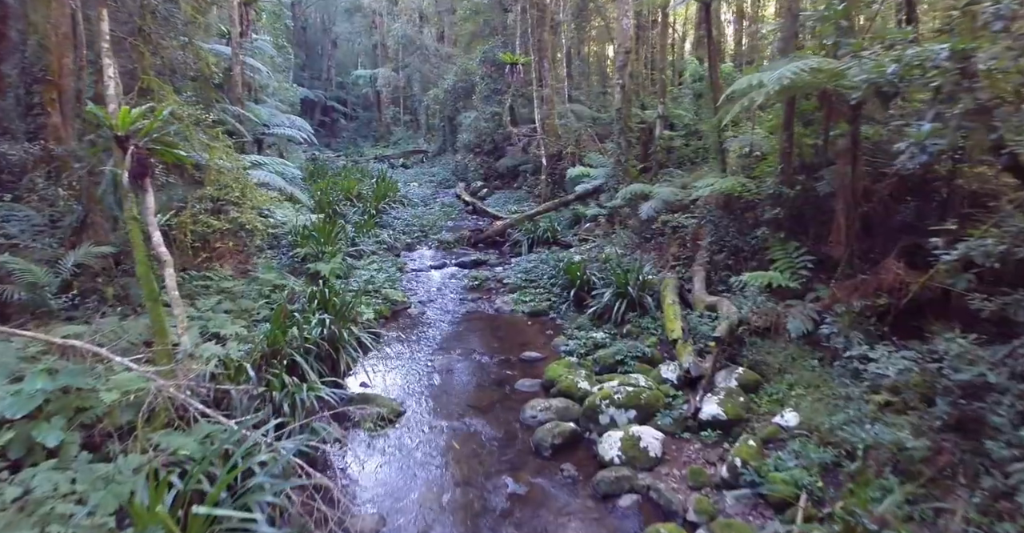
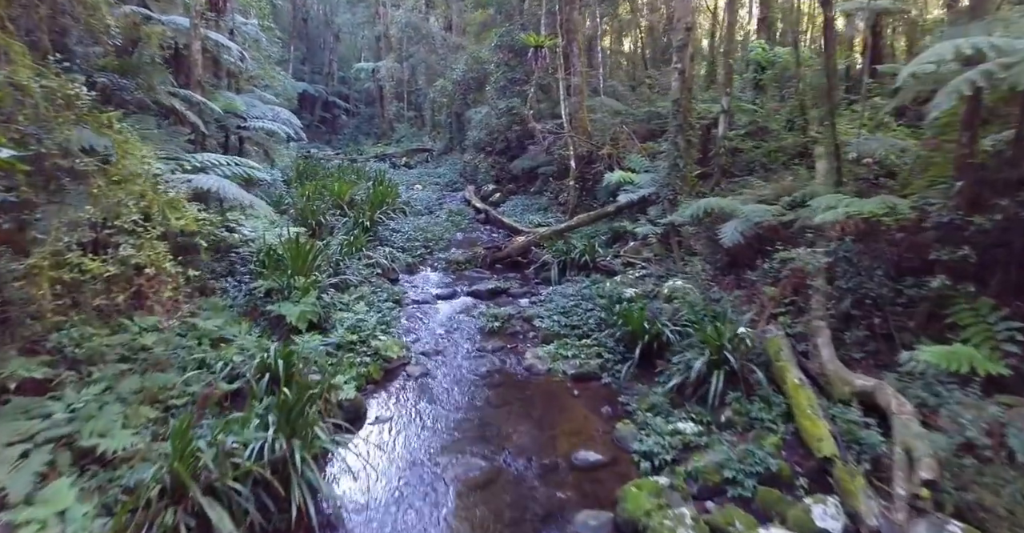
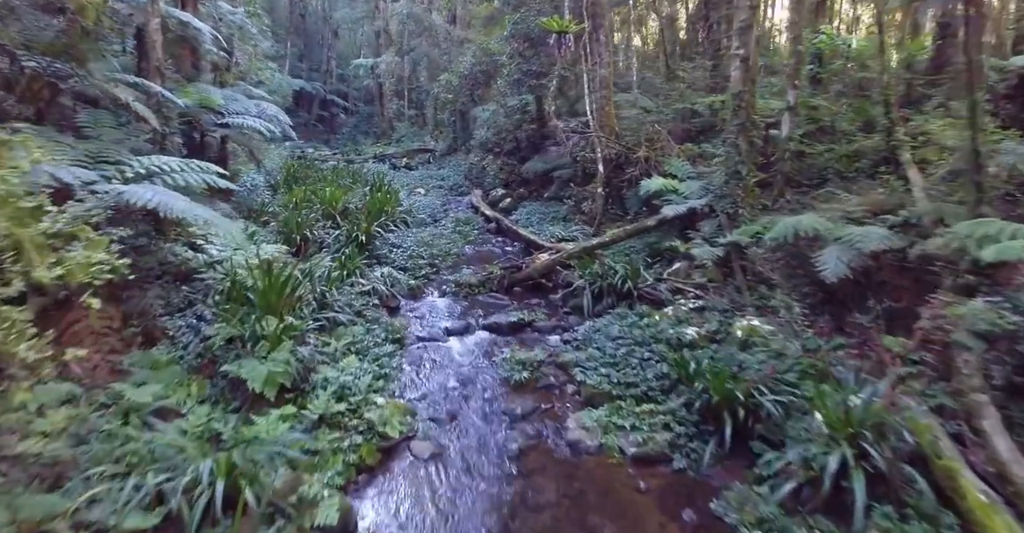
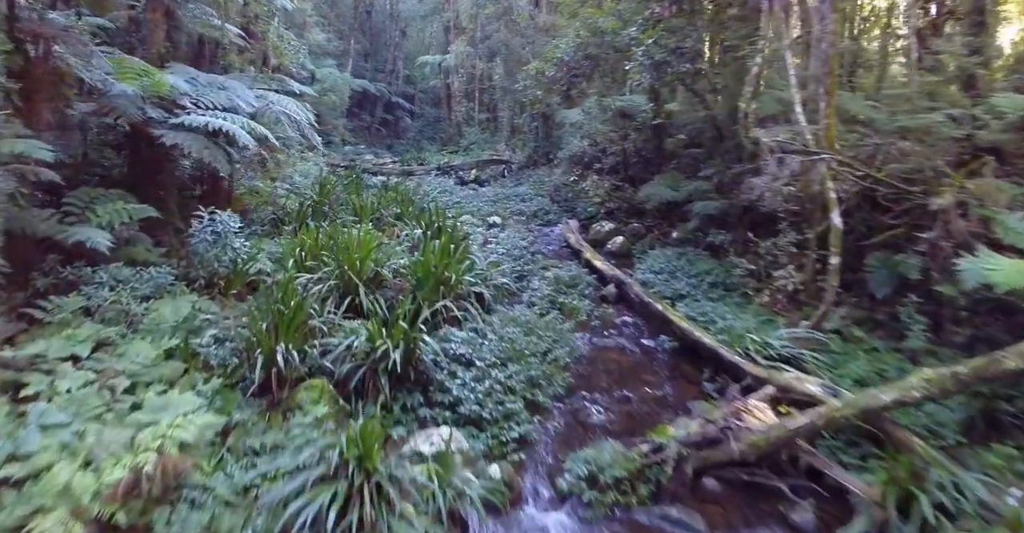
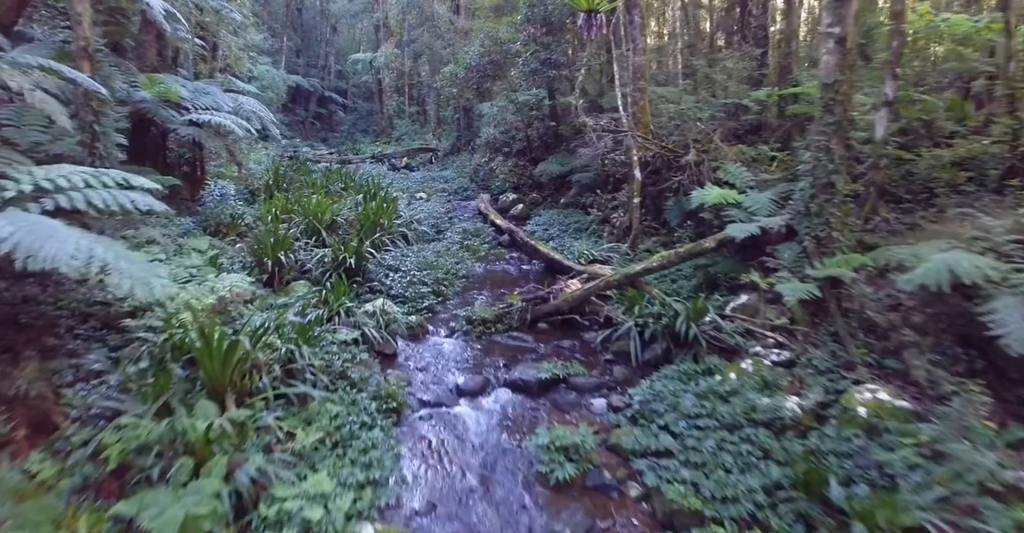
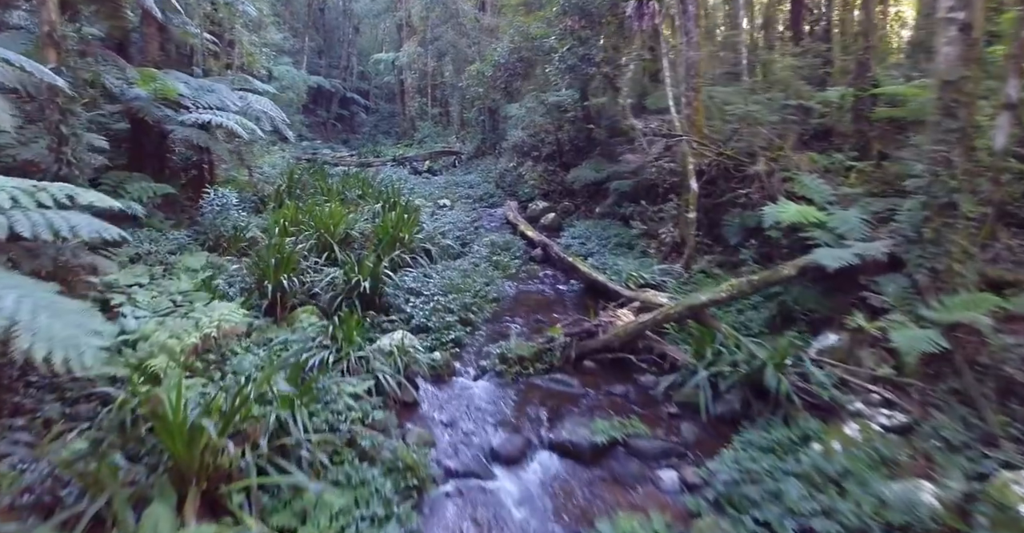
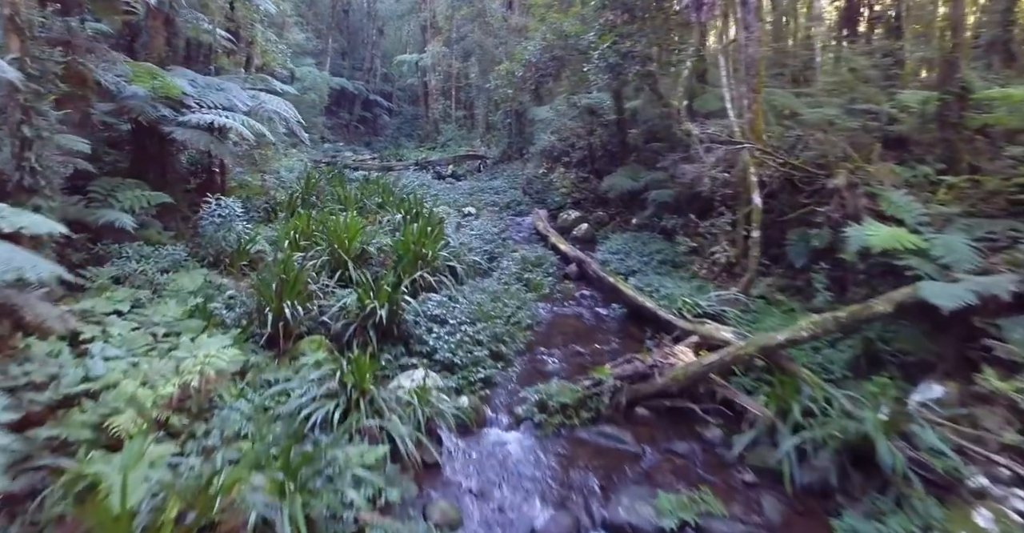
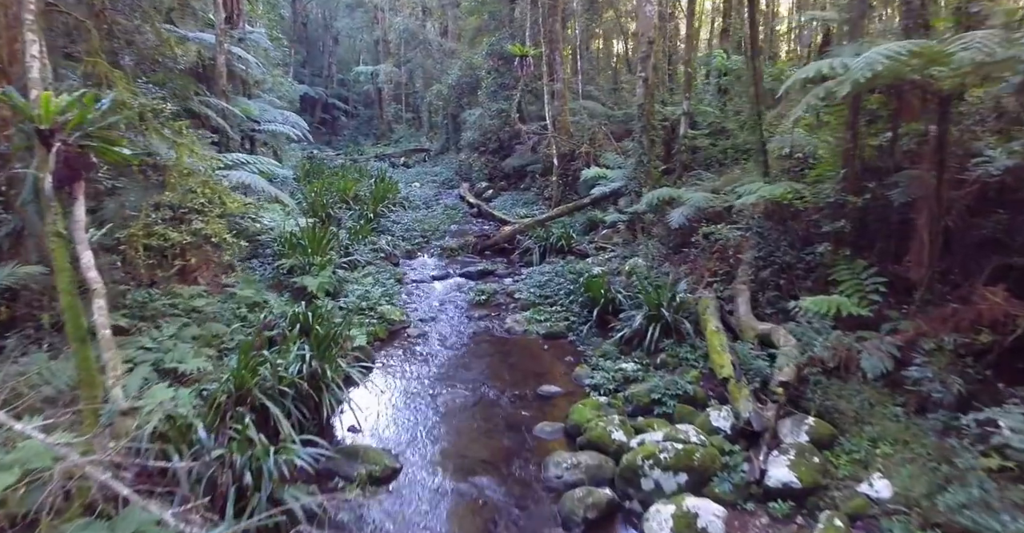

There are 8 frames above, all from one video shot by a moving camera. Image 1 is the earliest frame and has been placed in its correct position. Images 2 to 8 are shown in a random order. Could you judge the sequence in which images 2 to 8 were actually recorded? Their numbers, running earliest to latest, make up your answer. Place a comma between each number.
8, 2, 3, 5, 6, 7, 4
